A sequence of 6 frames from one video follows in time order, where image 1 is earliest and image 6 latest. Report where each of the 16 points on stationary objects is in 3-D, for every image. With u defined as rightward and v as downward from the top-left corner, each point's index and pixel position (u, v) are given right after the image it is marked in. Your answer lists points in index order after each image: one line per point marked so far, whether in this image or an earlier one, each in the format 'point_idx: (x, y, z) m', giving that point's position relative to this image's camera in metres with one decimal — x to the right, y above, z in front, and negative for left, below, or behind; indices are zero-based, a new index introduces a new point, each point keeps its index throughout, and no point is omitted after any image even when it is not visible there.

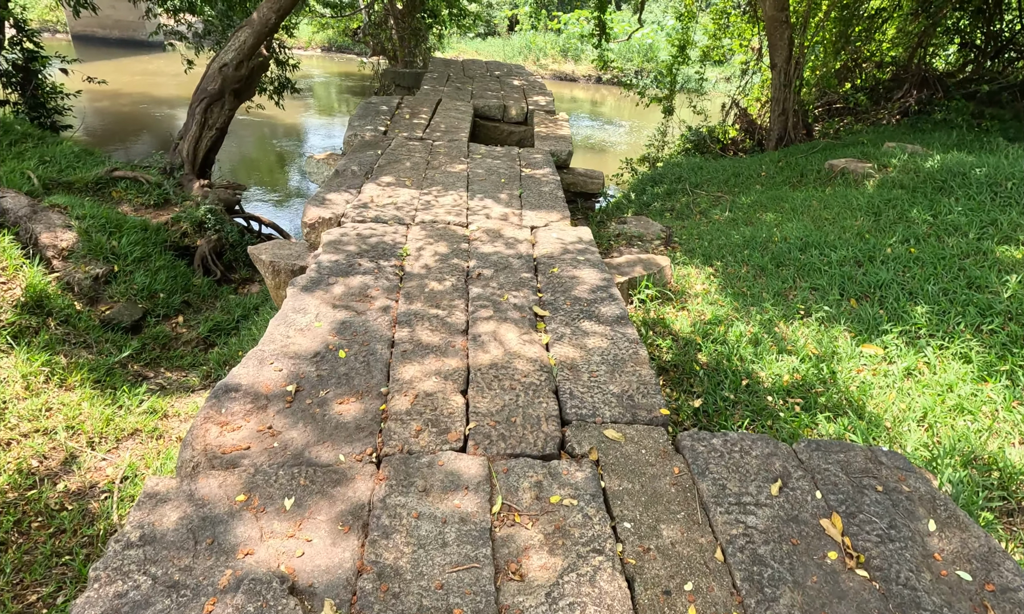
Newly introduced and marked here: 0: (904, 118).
0: (+6.8, +3.3, +9.3) m
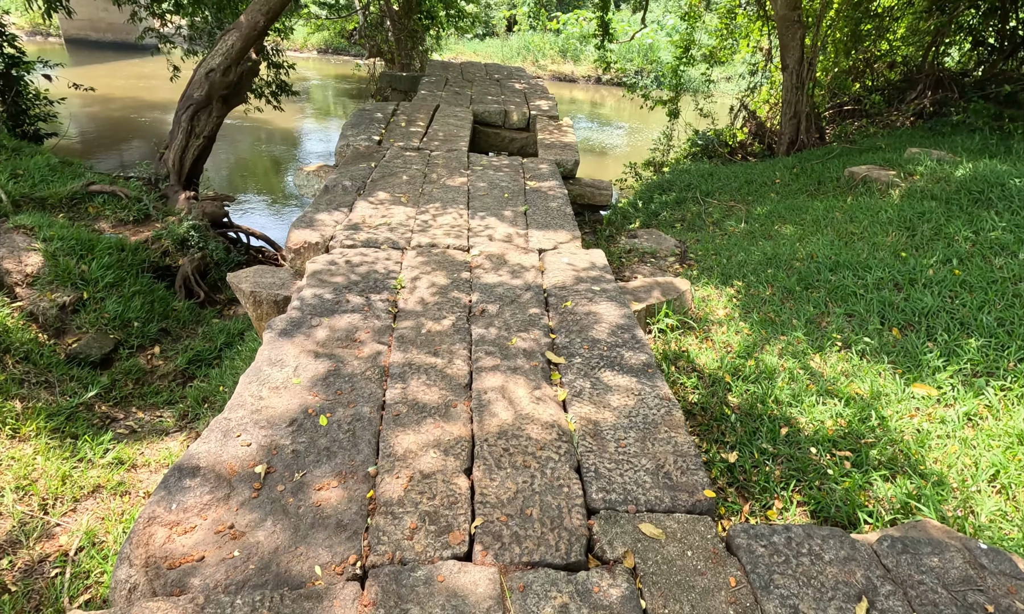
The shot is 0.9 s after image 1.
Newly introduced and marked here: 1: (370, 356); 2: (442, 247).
0: (+6.8, +3.1, +9.0) m
1: (-0.6, -0.2, +2.3) m
2: (-0.4, +0.4, +3.3) m
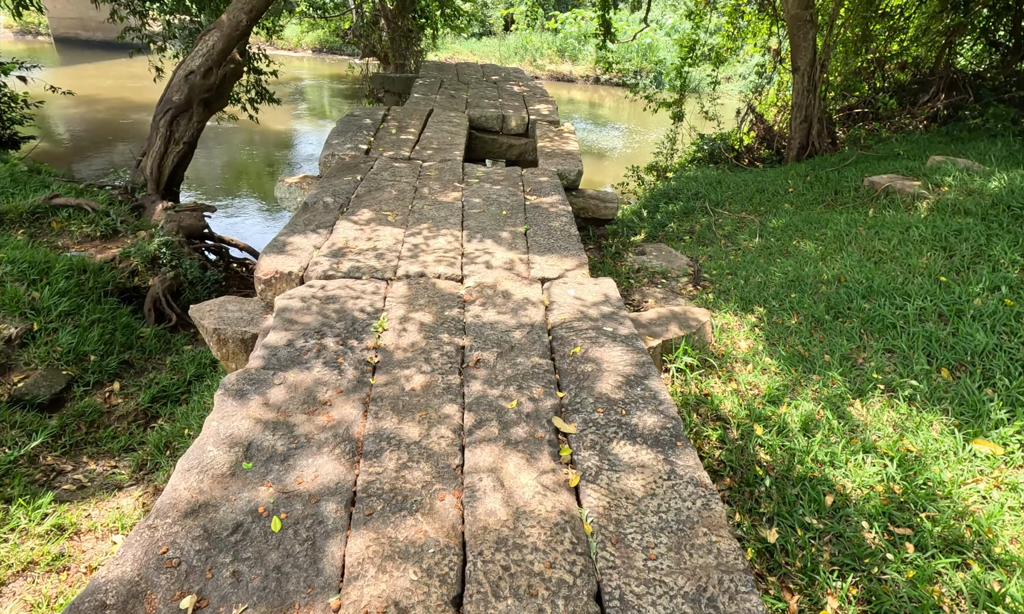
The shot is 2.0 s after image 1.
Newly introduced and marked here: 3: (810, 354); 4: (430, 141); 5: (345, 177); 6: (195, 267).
0: (+6.8, +2.9, +8.7) m
1: (-0.6, -0.4, +1.9) m
2: (-0.4, +0.2, +2.9) m
3: (+1.8, -0.3, +3.2) m
4: (-0.8, +1.6, +5.3) m
5: (-1.4, +1.1, +4.3) m
6: (-2.9, +0.4, +4.9) m
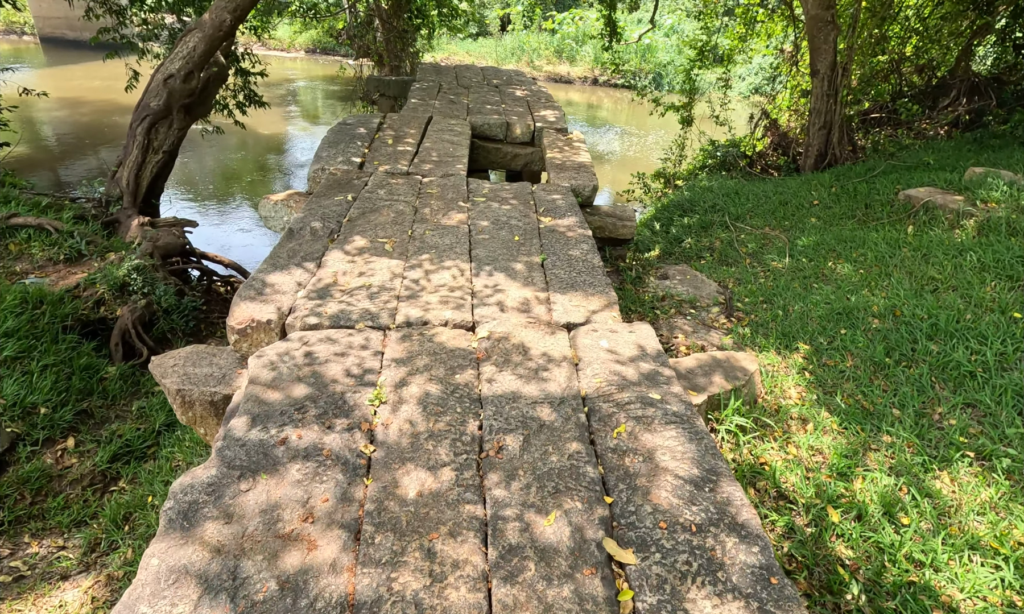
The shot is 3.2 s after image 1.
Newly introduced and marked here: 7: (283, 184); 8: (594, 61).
0: (+6.8, +2.7, +8.3) m
1: (-0.5, -0.7, +1.4) m
2: (-0.3, -0.1, +2.5) m
3: (+1.9, -0.5, +2.8) m
4: (-0.7, +1.4, +4.8) m
5: (-1.3, +0.8, +3.9) m
6: (-2.8, +0.1, +4.4) m
7: (-4.8, +2.6, +11.4) m
8: (+3.0, +8.9, +19.5) m
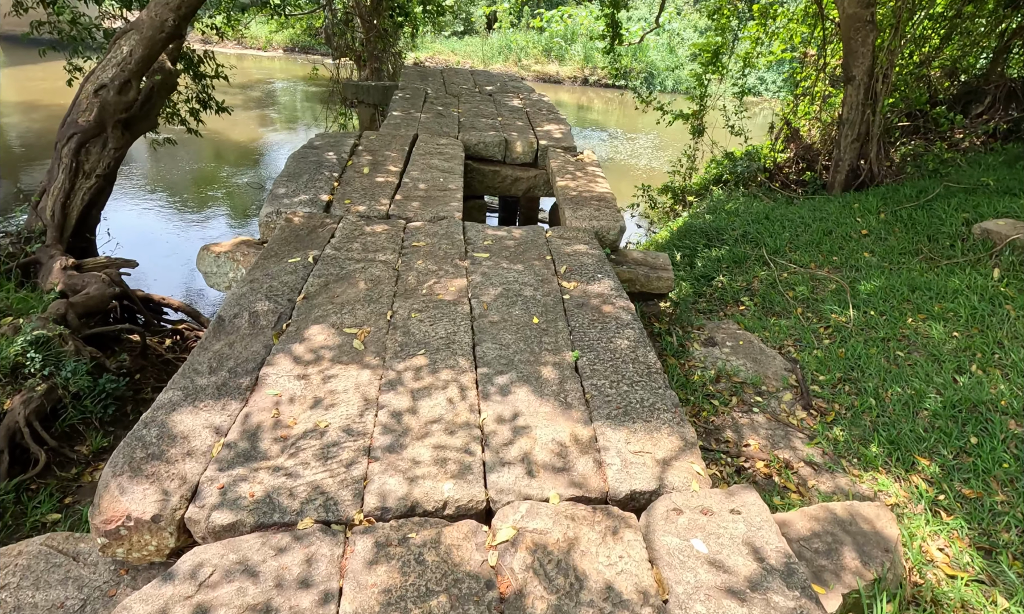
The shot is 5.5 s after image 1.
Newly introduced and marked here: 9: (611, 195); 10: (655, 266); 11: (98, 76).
0: (+6.8, +2.3, +7.5) m
1: (-0.3, -1.2, +0.5) m
2: (-0.2, -0.6, +1.5) m
3: (+2.0, -1.0, +1.9) m
4: (-0.7, +0.9, +3.9) m
5: (-1.2, +0.3, +2.9) m
6: (-2.8, -0.4, +3.4) m
7: (-5.0, +2.1, +10.3) m
8: (+2.6, +8.5, +18.6) m
9: (+0.8, +0.9, +4.2) m
10: (+1.0, +0.3, +3.8) m
11: (-4.0, +2.3, +5.2) m
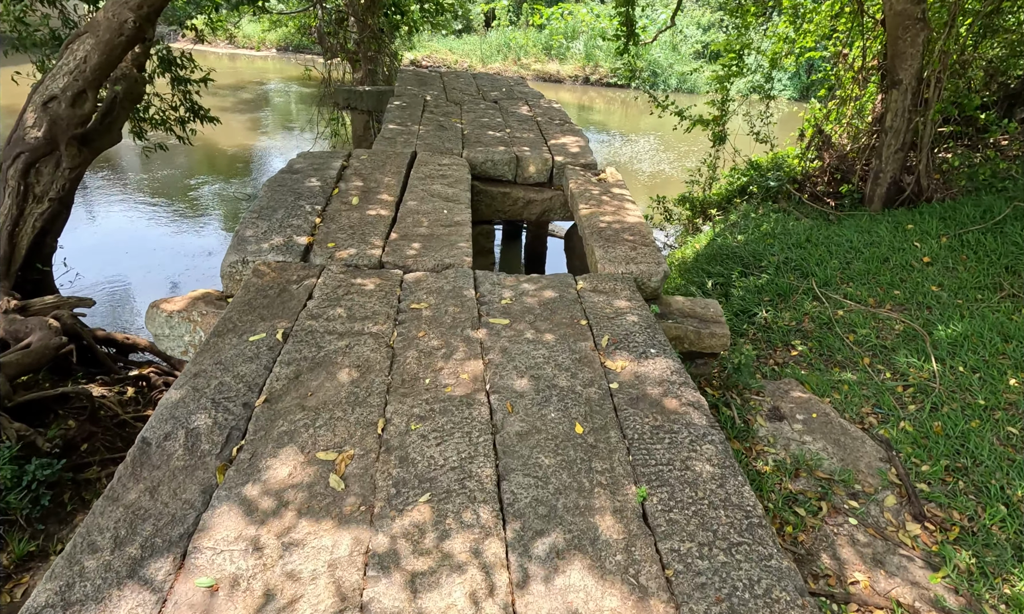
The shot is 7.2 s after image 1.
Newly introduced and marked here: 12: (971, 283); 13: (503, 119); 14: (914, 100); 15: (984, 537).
0: (+6.9, +2.0, +6.8) m
1: (-0.2, -1.6, -0.2) m
2: (-0.1, -1.0, +0.9) m
3: (+2.1, -1.4, +1.3) m
4: (-0.6, +0.5, +3.2) m
5: (-1.1, -0.1, +2.2) m
6: (-2.6, -0.8, +2.8) m
7: (-4.9, +1.7, +9.7) m
8: (+2.6, +8.2, +17.9) m
9: (+0.9, +0.5, +3.5) m
10: (+1.1, -0.1, +3.1) m
11: (-3.9, +1.9, +4.6) m
12: (+3.6, +0.2, +4.1) m
13: (-0.1, +1.9, +5.4) m
14: (+4.4, +2.3, +5.9) m
15: (+2.0, -0.9, +2.2) m
